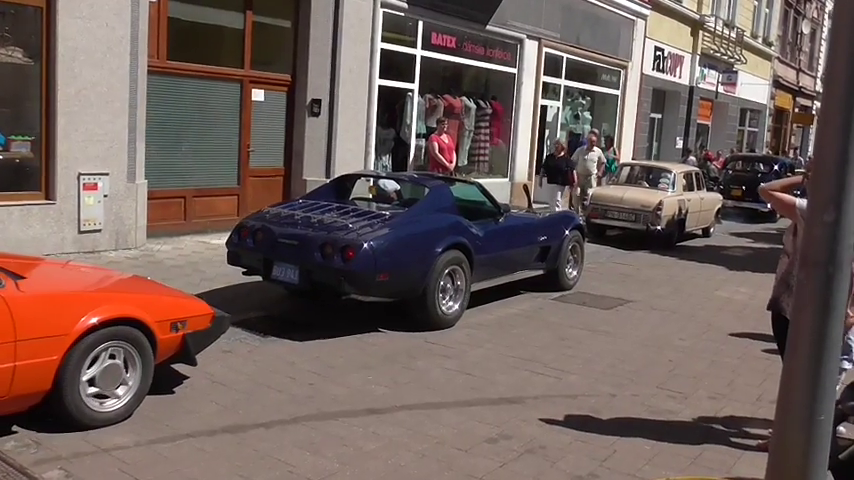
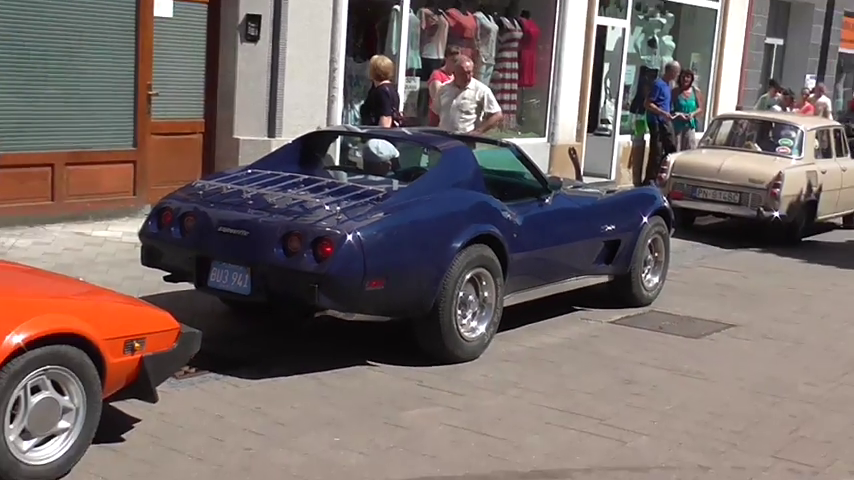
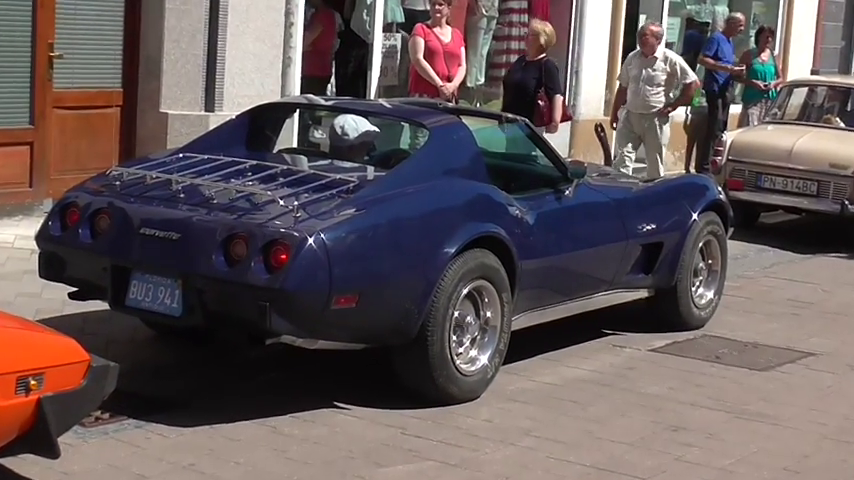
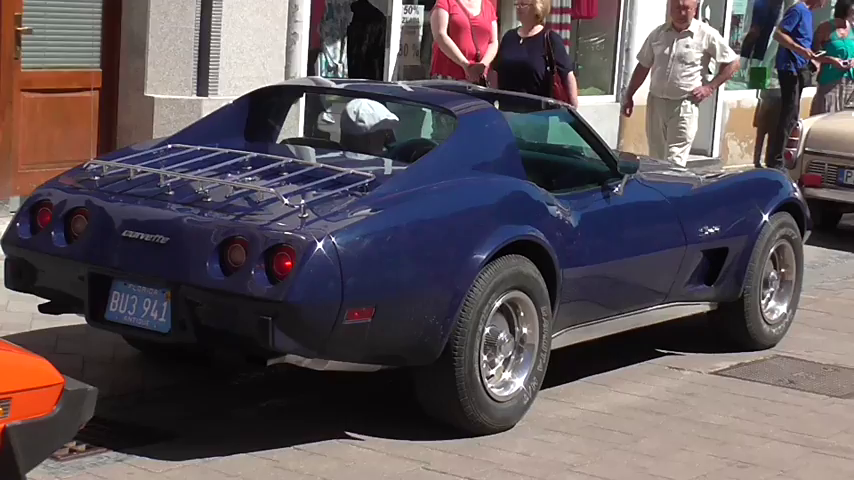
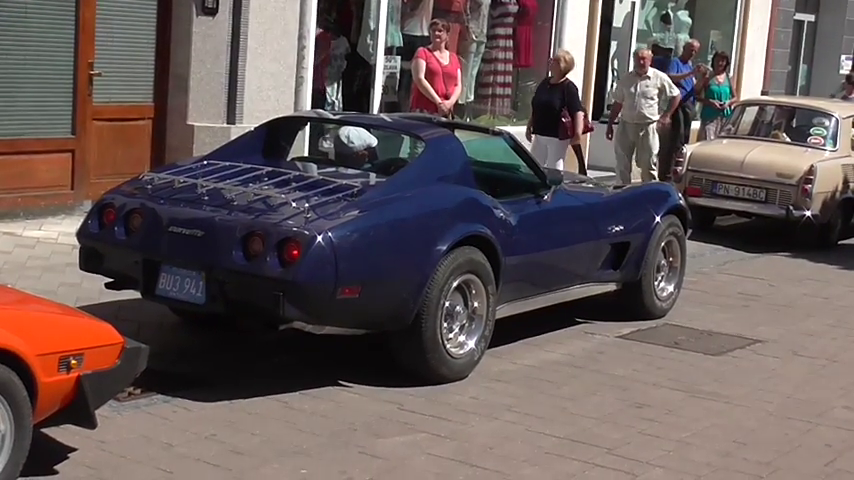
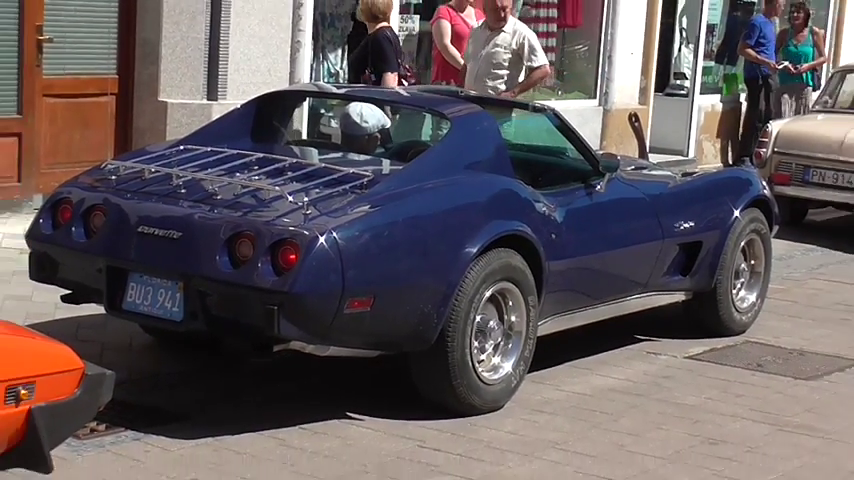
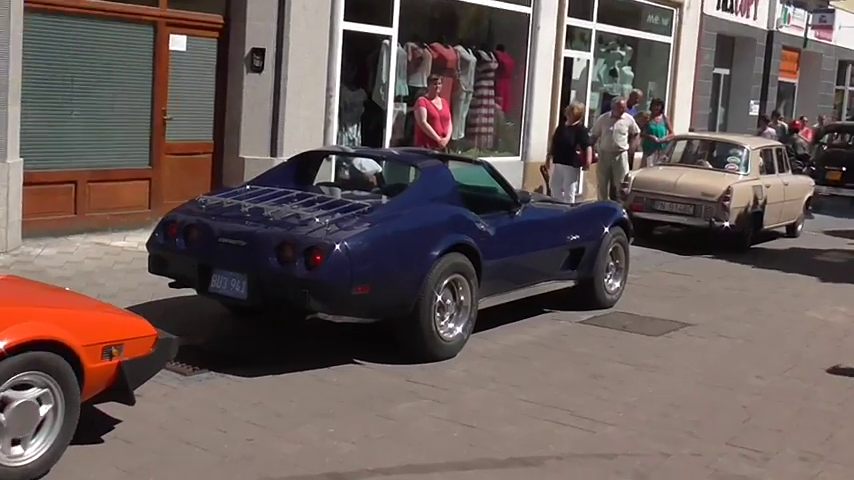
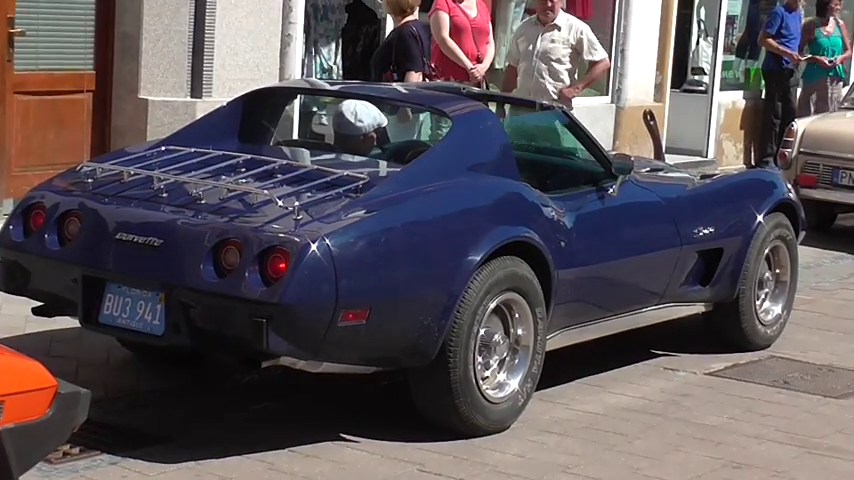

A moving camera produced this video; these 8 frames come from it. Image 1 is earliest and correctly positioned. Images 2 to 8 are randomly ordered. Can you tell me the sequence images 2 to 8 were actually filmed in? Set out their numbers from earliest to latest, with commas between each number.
7, 5, 3, 4, 8, 6, 2
